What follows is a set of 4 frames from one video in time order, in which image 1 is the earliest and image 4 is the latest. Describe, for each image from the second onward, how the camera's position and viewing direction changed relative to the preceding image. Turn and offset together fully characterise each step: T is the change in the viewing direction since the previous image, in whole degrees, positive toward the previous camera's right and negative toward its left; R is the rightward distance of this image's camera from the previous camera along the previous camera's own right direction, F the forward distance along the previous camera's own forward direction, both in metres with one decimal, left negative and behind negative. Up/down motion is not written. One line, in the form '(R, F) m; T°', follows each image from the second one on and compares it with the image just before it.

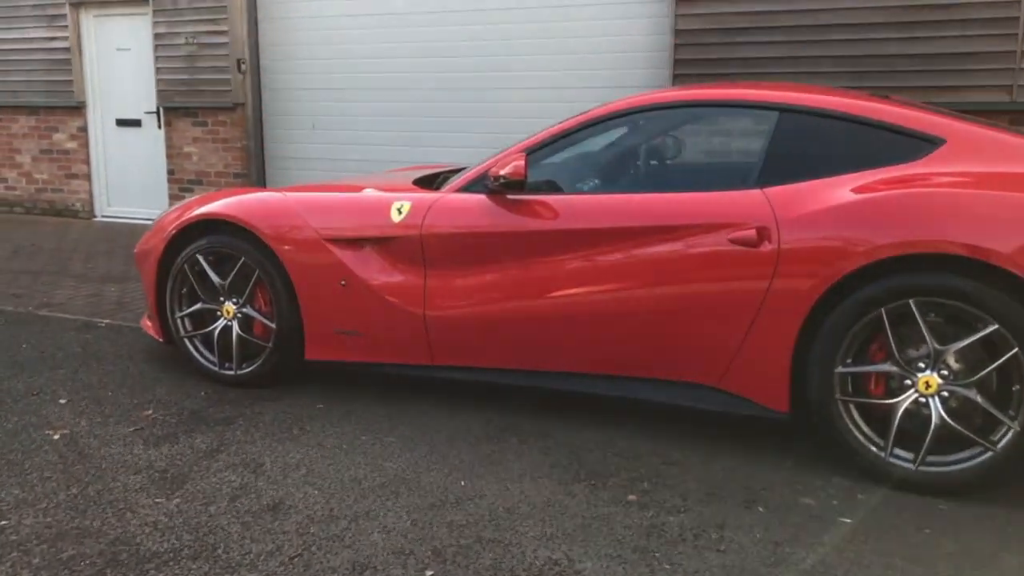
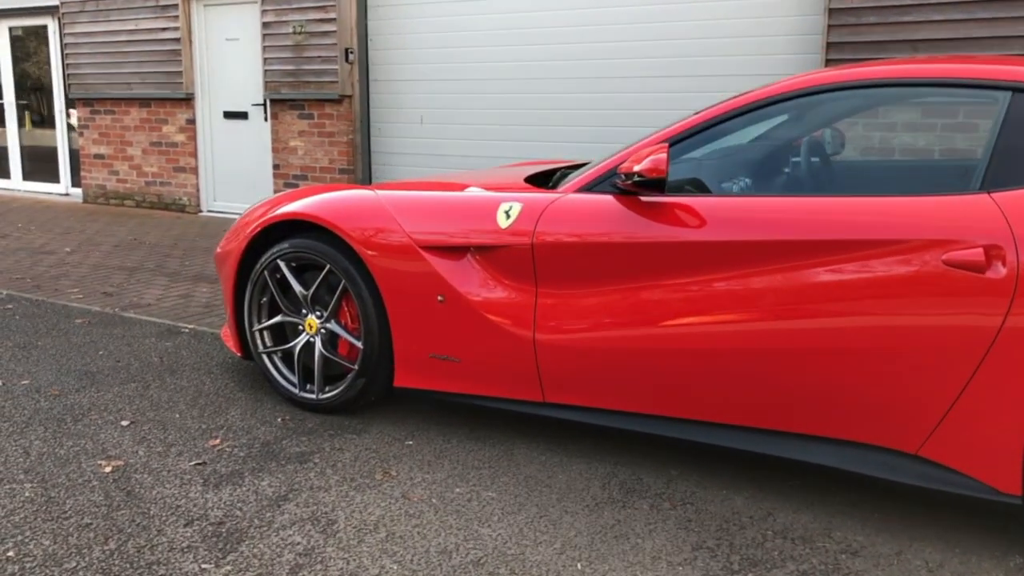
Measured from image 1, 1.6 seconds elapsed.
(-0.1, +0.7) m; -7°
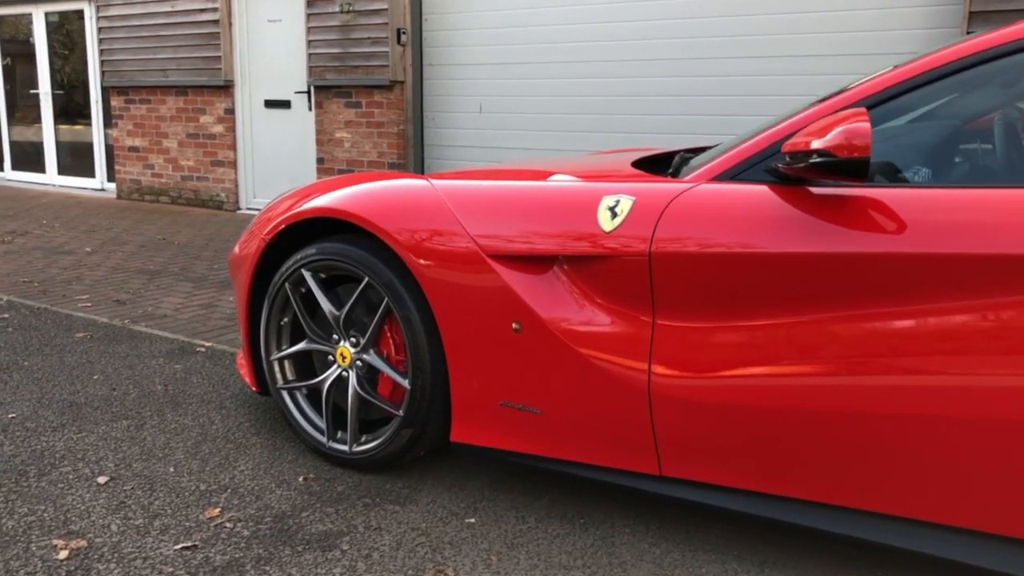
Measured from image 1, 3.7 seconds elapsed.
(-0.2, +0.9) m; -3°
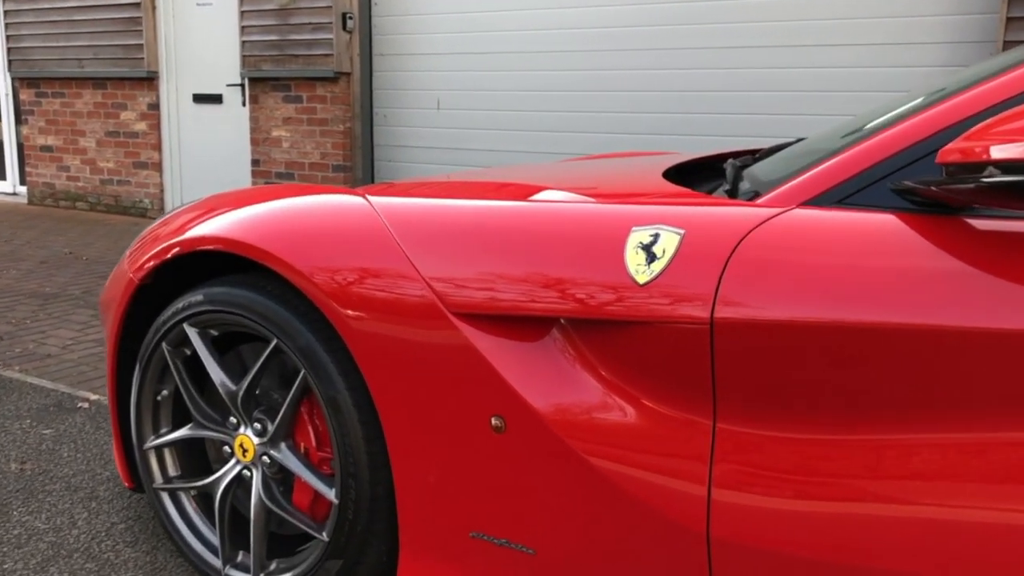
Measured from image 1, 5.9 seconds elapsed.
(0.0, +0.8) m; +3°
